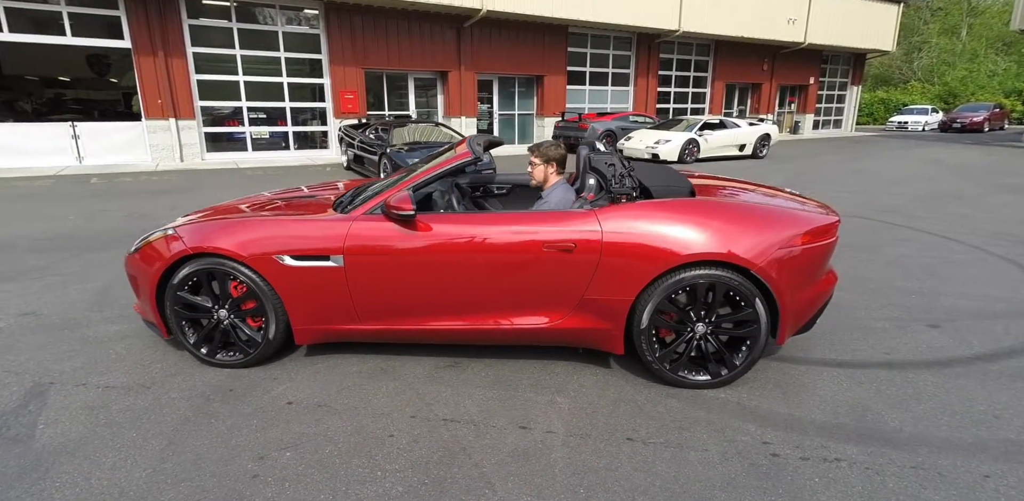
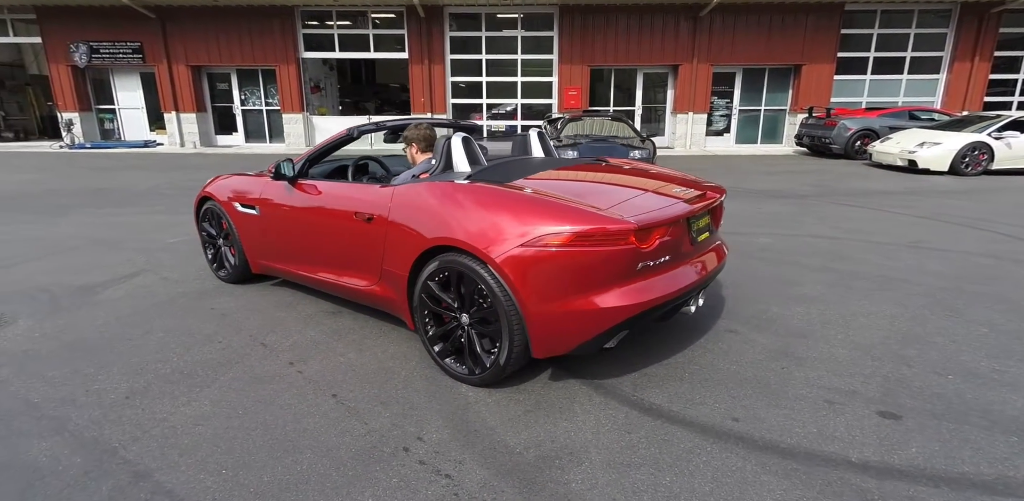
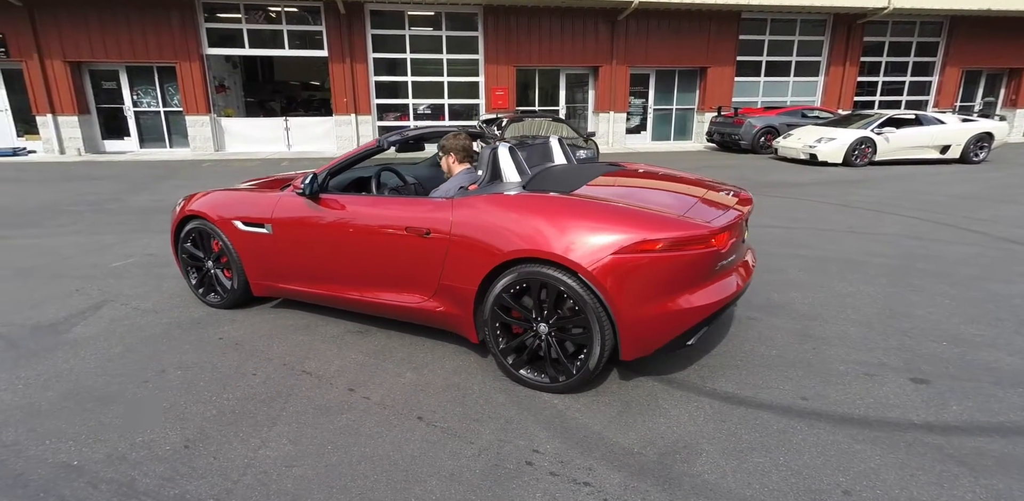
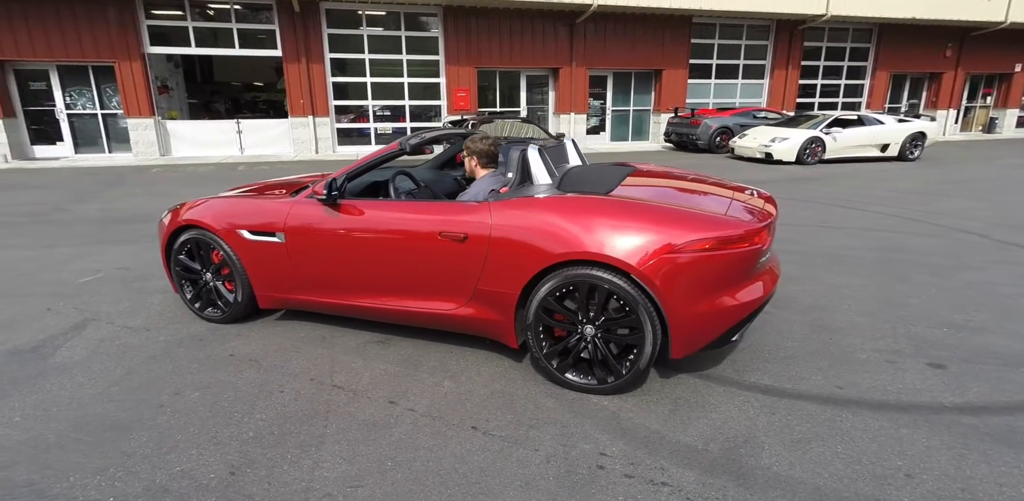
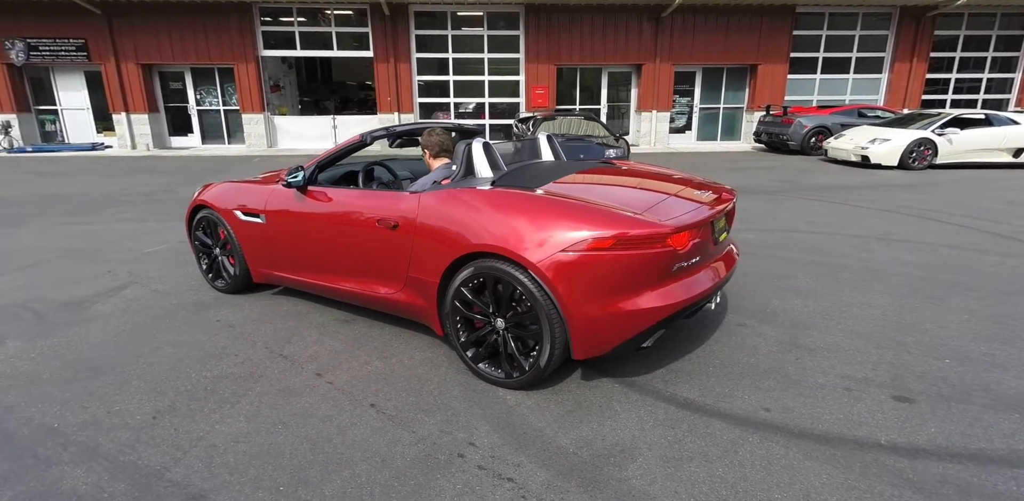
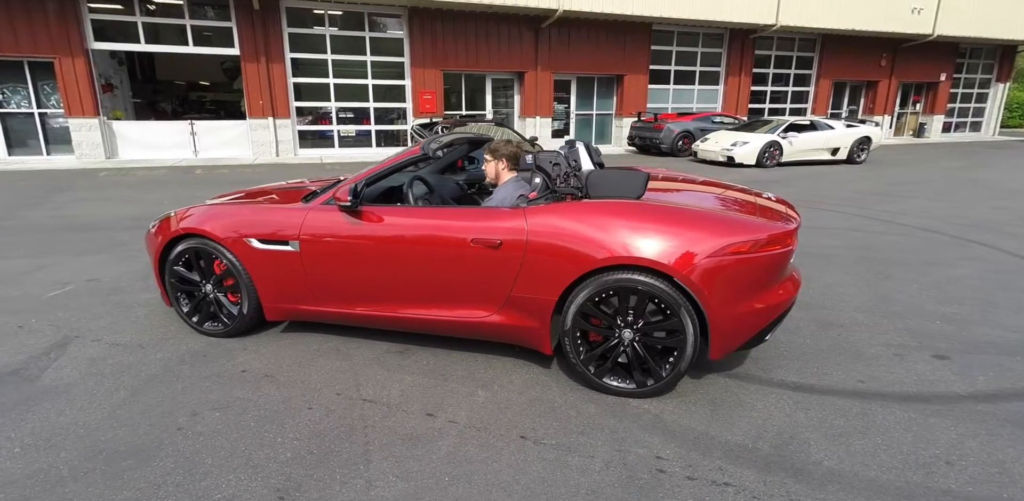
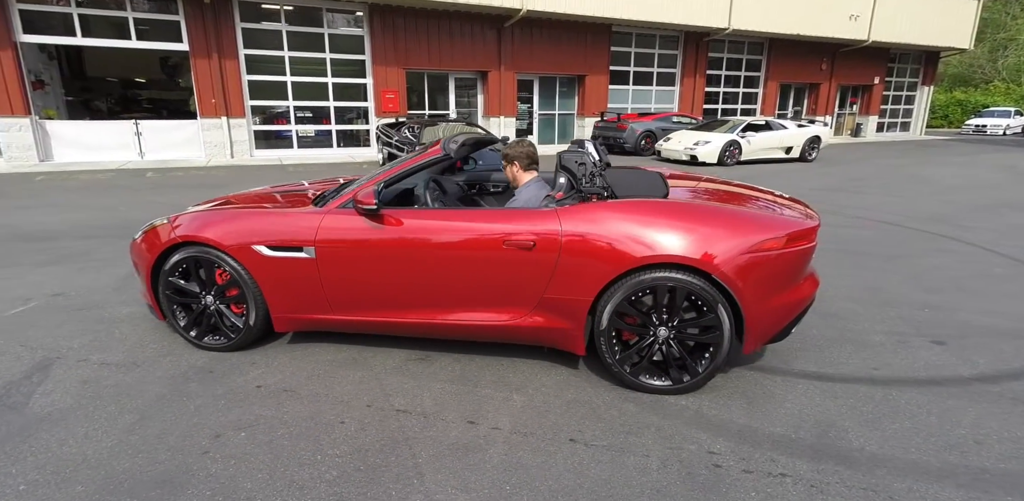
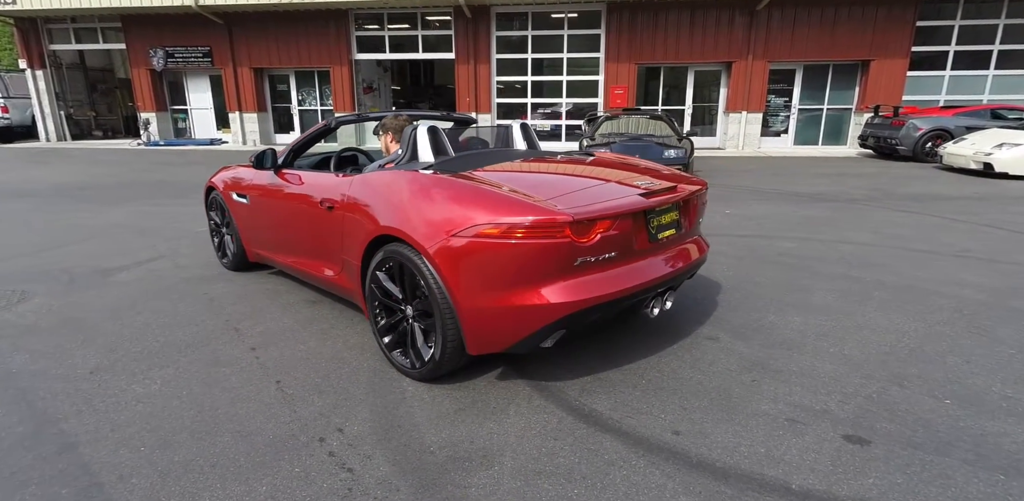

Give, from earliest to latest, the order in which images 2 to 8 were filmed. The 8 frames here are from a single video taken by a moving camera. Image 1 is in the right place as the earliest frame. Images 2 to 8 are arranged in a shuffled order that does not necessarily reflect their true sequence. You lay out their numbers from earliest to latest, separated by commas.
7, 6, 4, 3, 5, 2, 8
